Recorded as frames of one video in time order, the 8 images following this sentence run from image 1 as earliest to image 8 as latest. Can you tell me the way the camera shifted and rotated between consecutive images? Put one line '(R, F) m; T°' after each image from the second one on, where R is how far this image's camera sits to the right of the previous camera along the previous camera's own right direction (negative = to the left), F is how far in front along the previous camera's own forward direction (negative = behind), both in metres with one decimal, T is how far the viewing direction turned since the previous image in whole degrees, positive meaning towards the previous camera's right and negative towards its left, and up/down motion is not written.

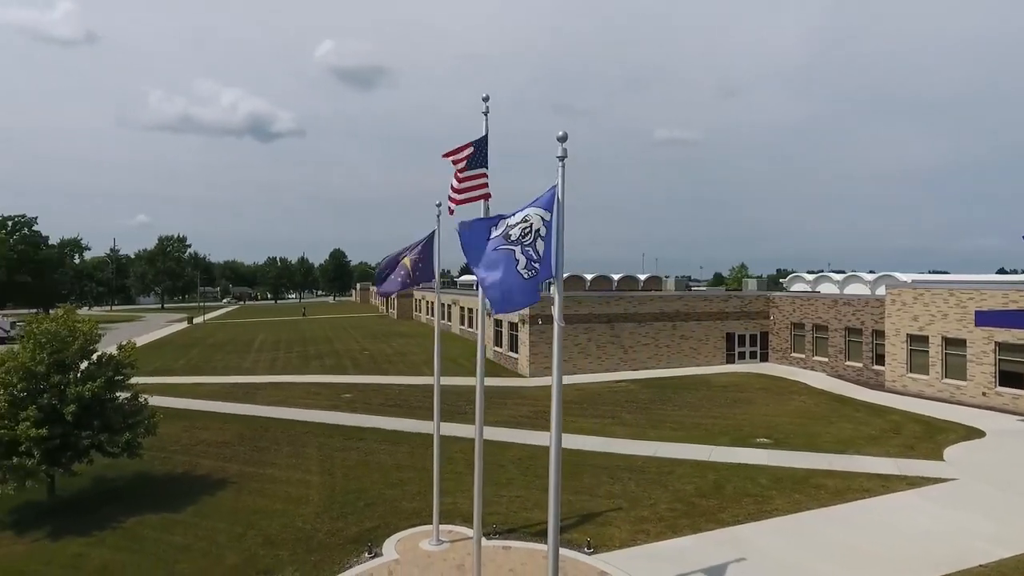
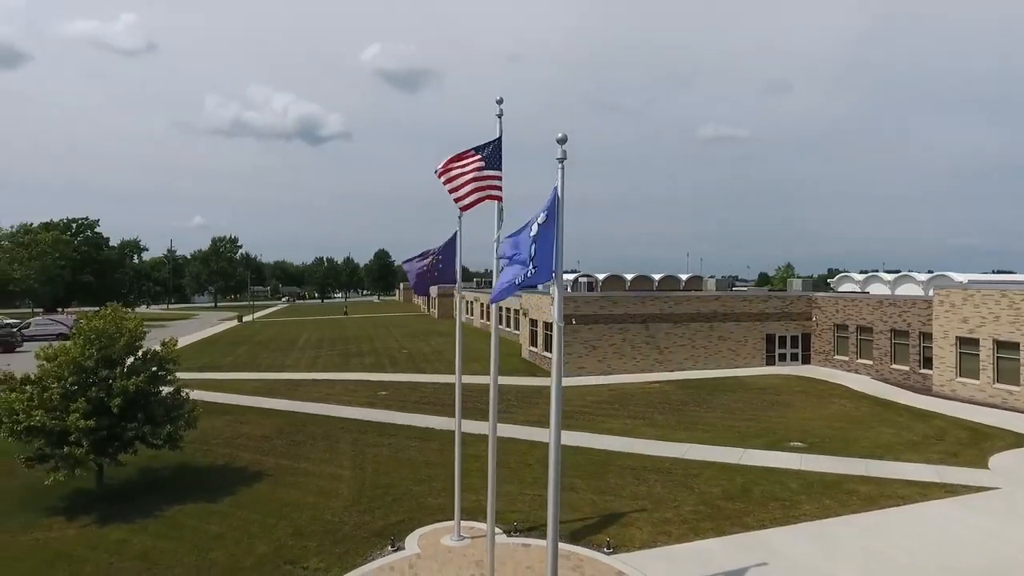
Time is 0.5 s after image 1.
(+0.4, -0.1) m; -4°
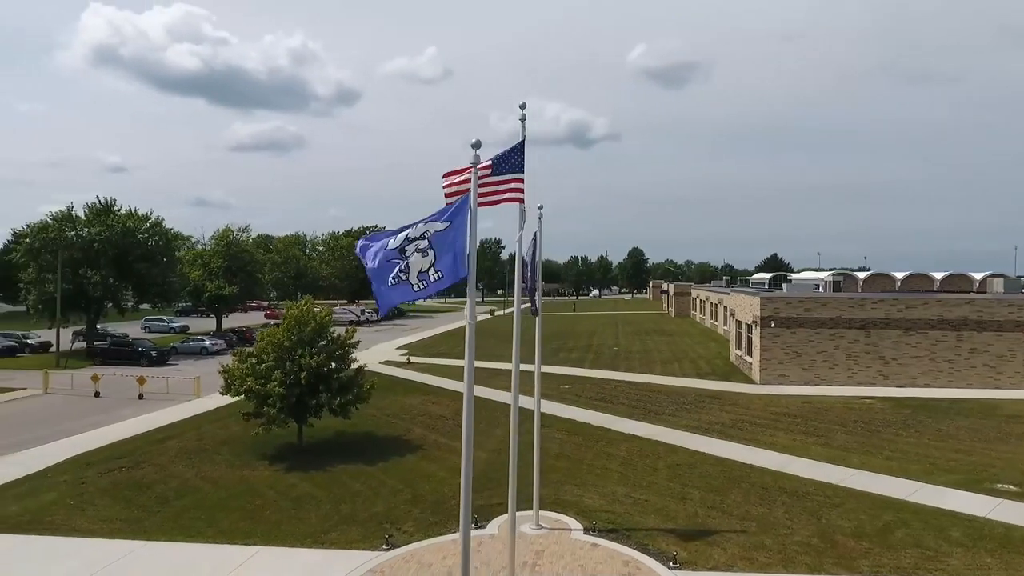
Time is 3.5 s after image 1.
(+3.5, +0.4) m; -24°
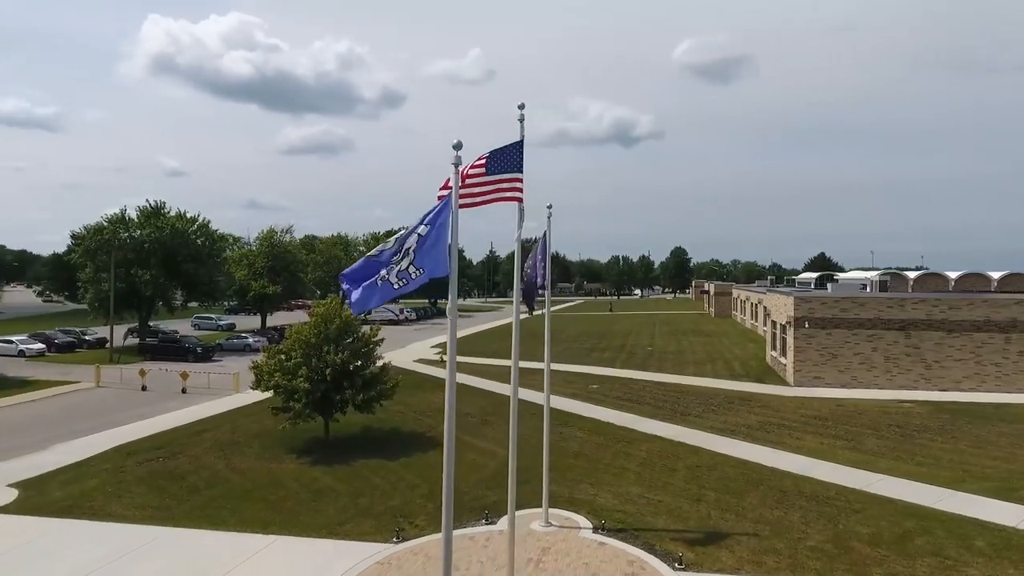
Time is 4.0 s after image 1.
(+0.7, -0.1) m; -4°
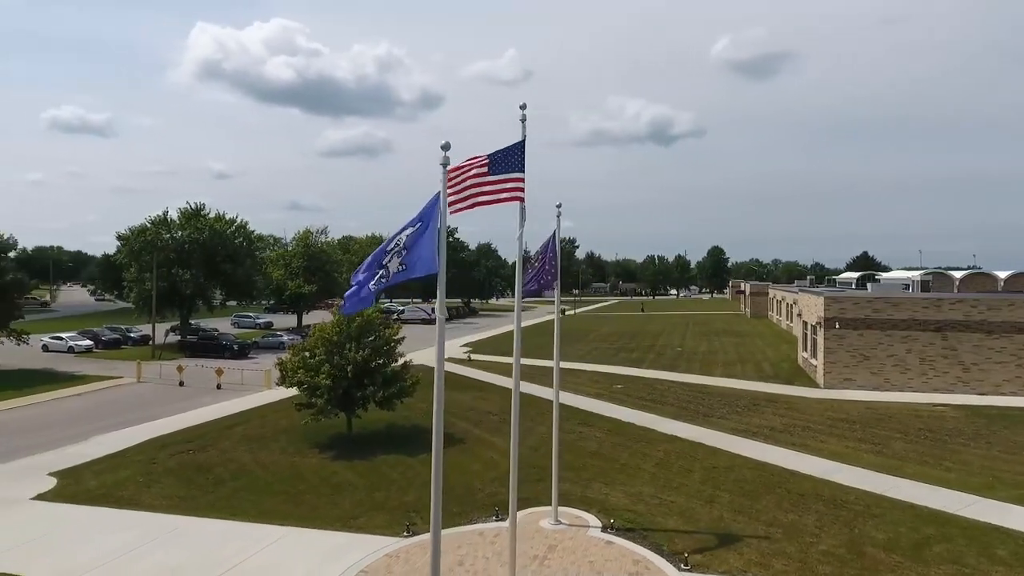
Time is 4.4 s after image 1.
(+0.5, -0.1) m; -3°
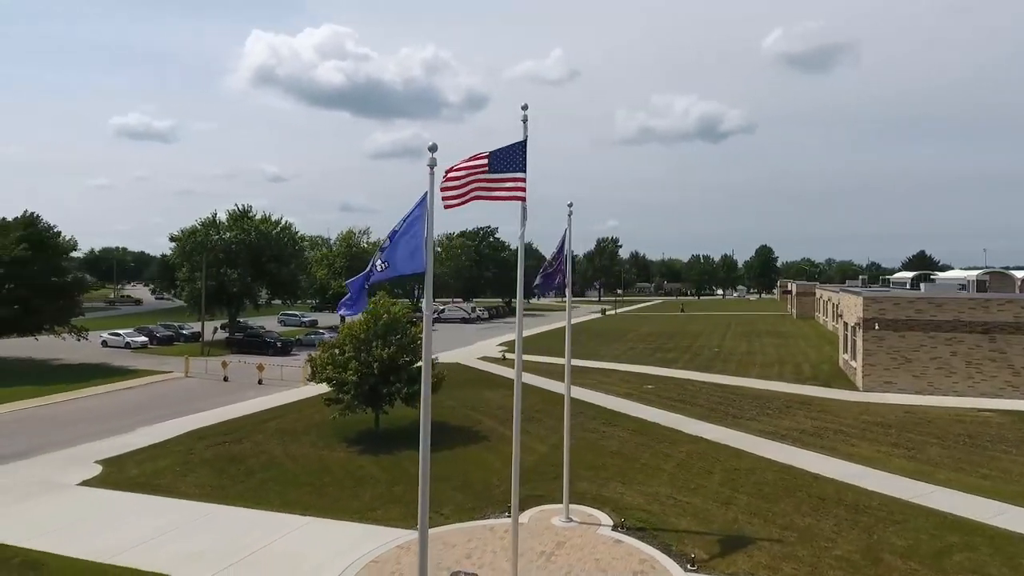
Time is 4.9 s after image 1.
(+0.7, -0.1) m; -4°
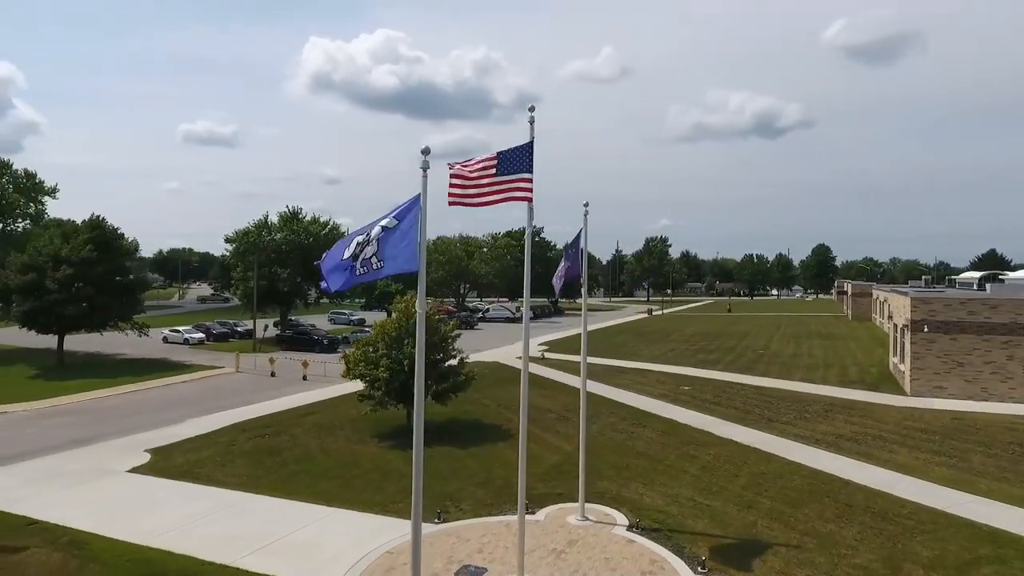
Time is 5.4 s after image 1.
(+0.7, -0.1) m; -5°
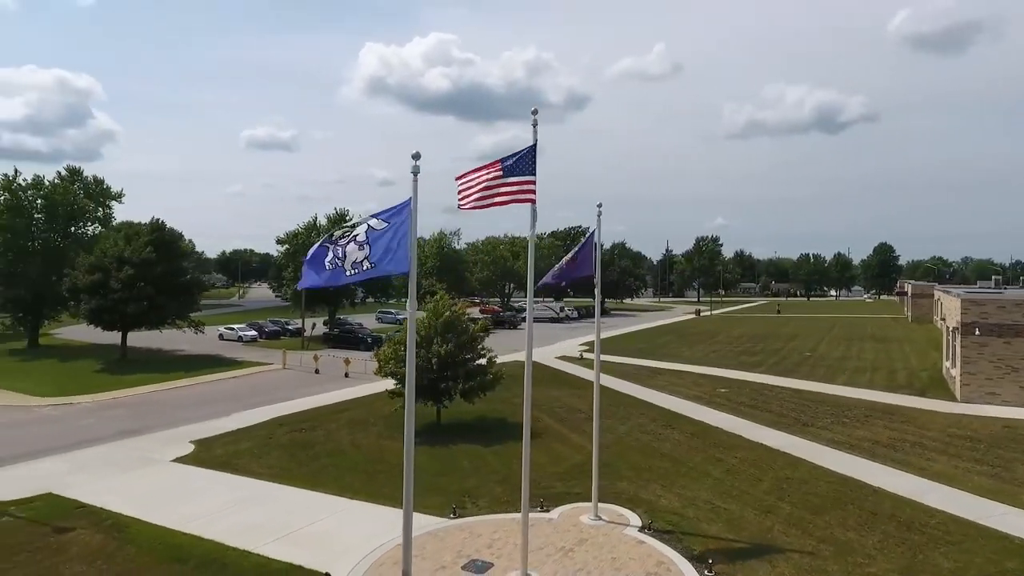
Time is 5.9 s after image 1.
(+0.7, -0.1) m; -5°
